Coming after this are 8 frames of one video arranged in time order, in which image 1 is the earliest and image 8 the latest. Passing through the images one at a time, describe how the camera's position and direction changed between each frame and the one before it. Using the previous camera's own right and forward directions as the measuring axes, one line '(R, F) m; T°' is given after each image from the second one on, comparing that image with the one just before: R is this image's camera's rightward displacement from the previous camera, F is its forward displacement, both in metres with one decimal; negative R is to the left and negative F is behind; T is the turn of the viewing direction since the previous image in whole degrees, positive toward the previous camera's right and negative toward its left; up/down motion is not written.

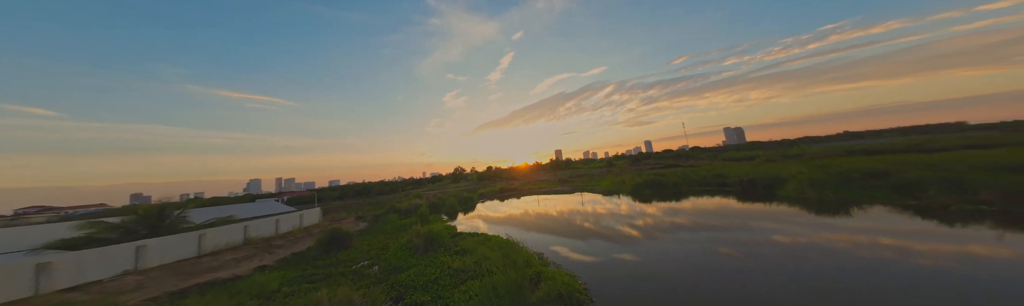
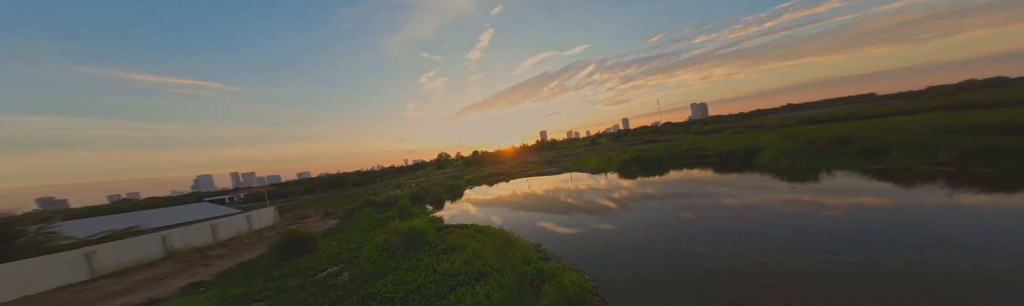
(-0.2, +0.9) m; +4°
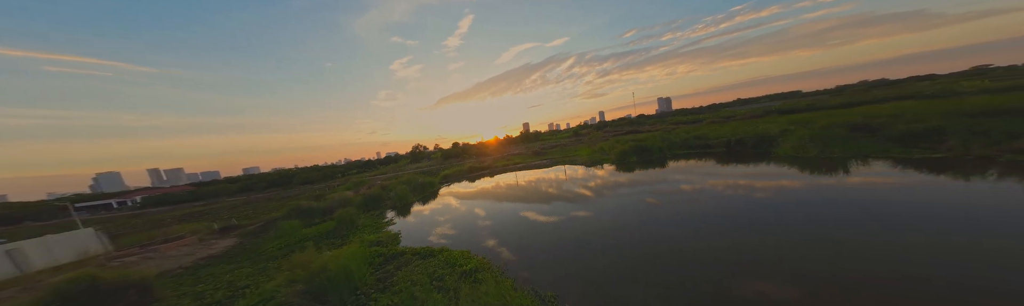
(-0.1, +2.8) m; +3°
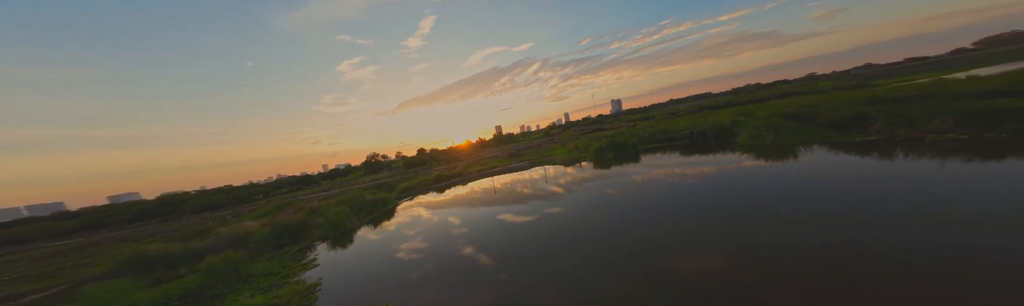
(0.0, +1.8) m; +7°
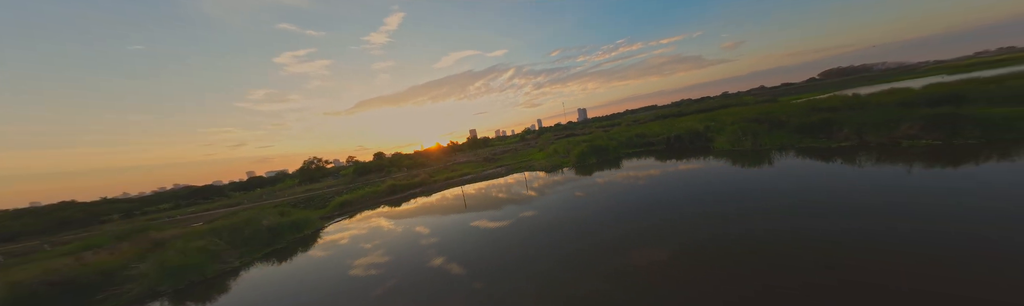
(+0.5, +2.0) m; +6°
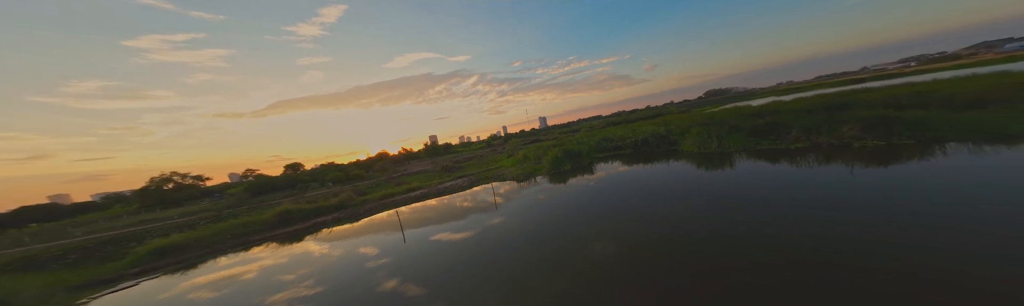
(+1.1, +2.8) m; +9°
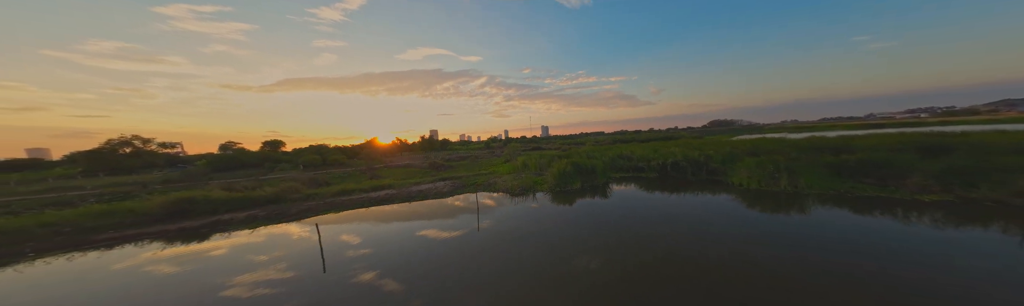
(+0.9, -1.0) m; 0°
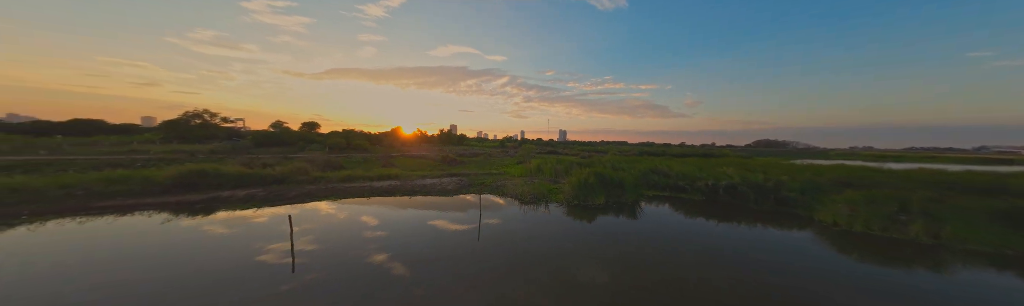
(-0.7, -2.1) m; -4°
